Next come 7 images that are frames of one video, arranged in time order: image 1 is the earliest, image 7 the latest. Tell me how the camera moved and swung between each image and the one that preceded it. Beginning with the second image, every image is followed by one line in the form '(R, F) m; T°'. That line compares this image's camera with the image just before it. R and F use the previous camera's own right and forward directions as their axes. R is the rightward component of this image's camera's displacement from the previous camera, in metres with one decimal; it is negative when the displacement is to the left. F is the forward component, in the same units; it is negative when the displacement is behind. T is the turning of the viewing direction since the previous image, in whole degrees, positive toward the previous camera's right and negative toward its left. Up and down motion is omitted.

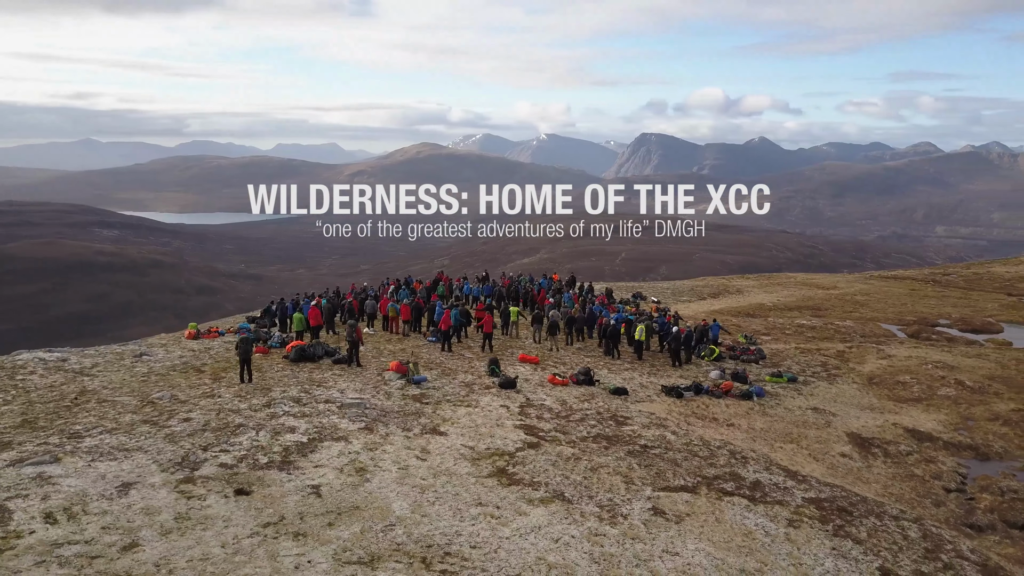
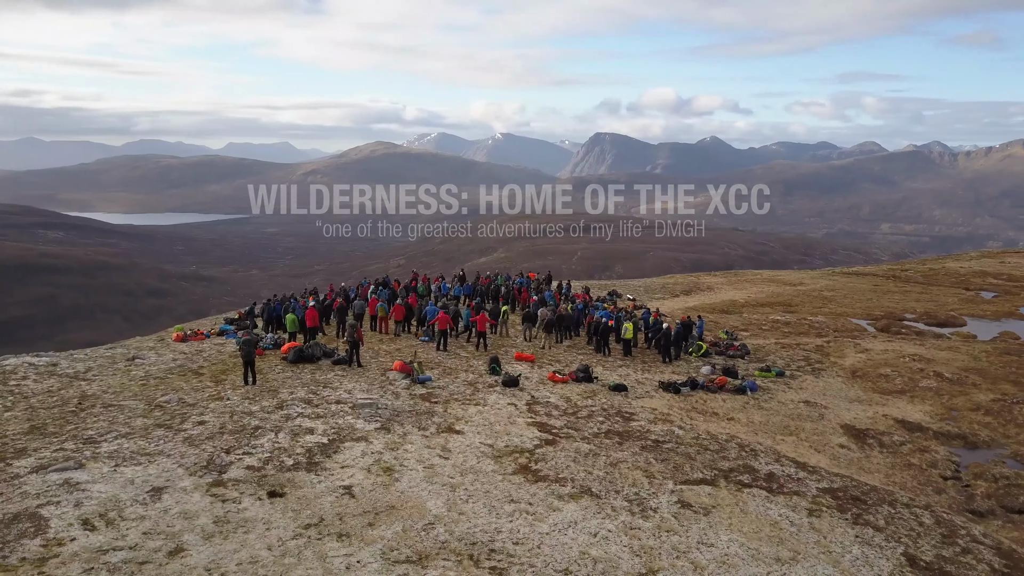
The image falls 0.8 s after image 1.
(-1.6, -0.1) m; +3°
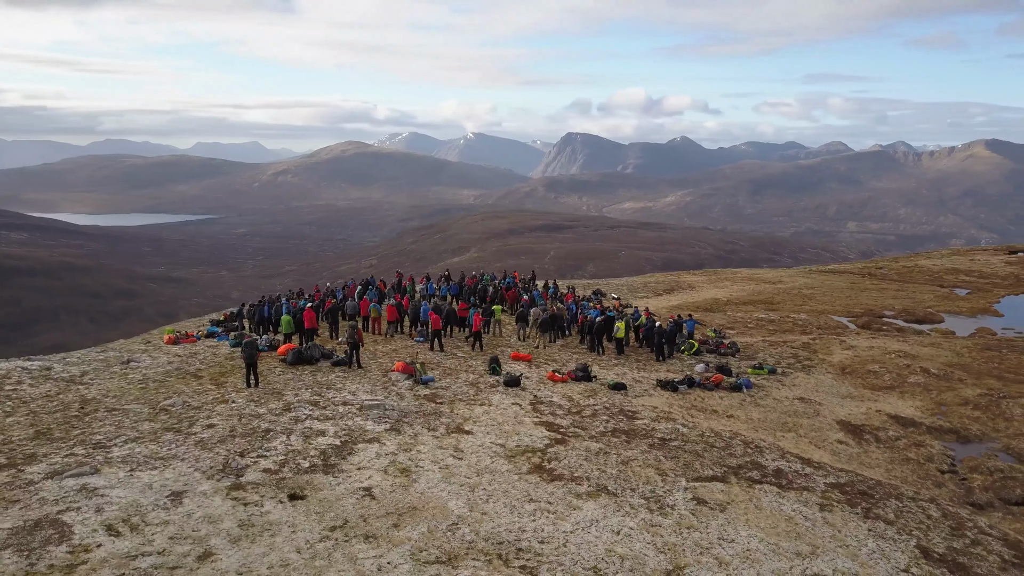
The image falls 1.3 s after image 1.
(-1.0, 0.0) m; +2°
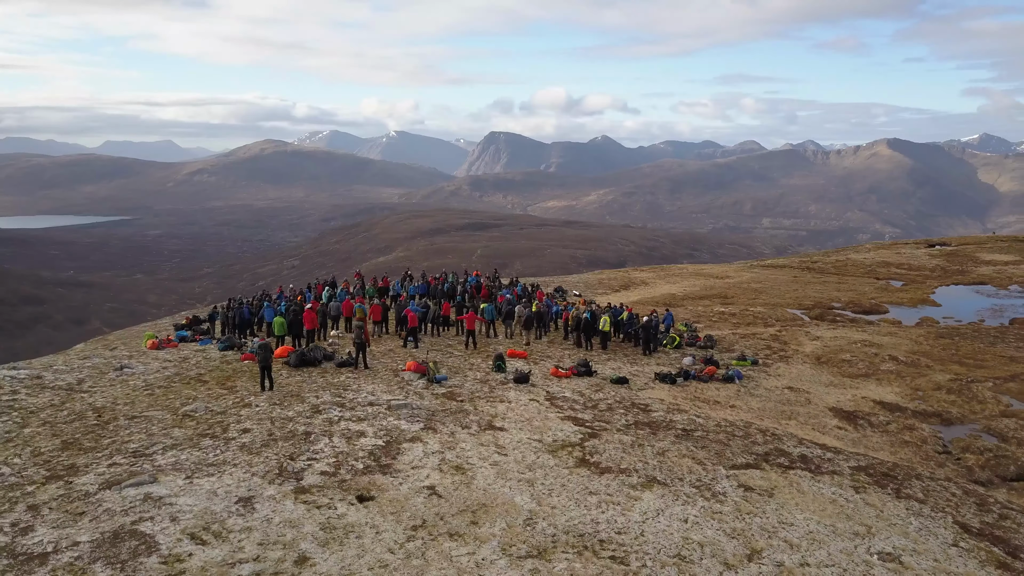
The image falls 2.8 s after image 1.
(-2.9, 0.0) m; +5°
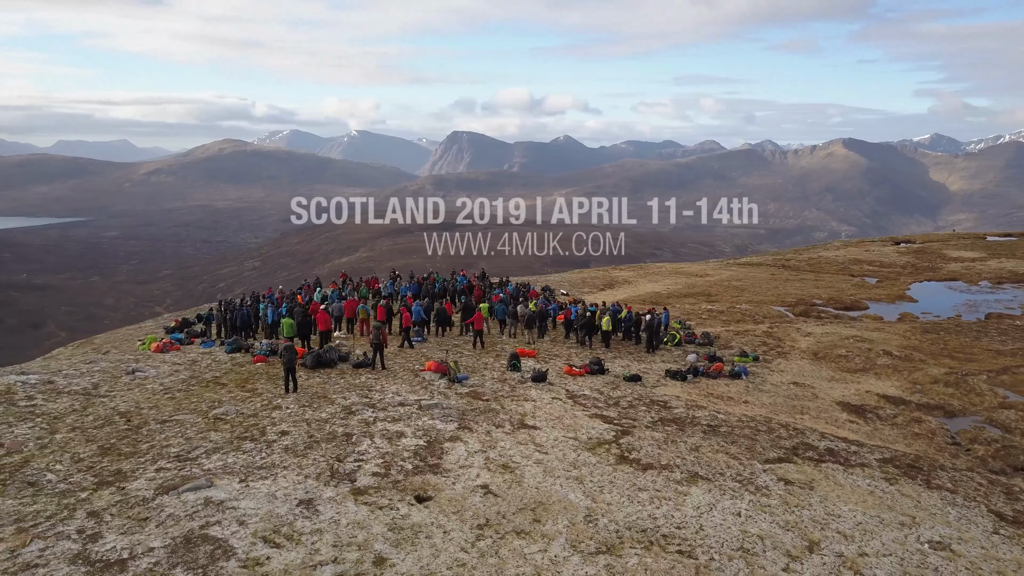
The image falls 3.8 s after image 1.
(-1.9, 0.0) m; +3°
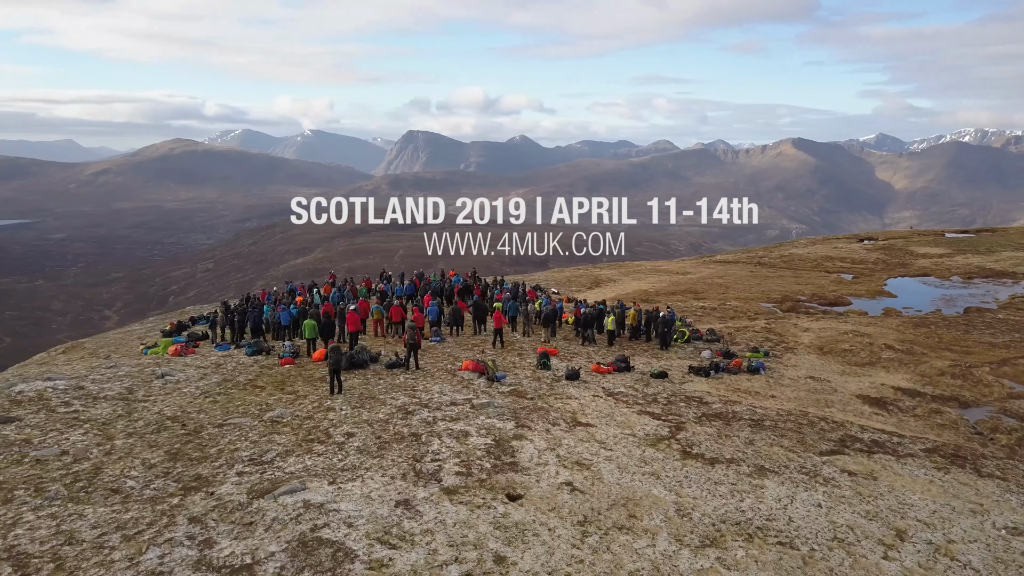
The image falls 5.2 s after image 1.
(-2.7, 0.0) m; +3°
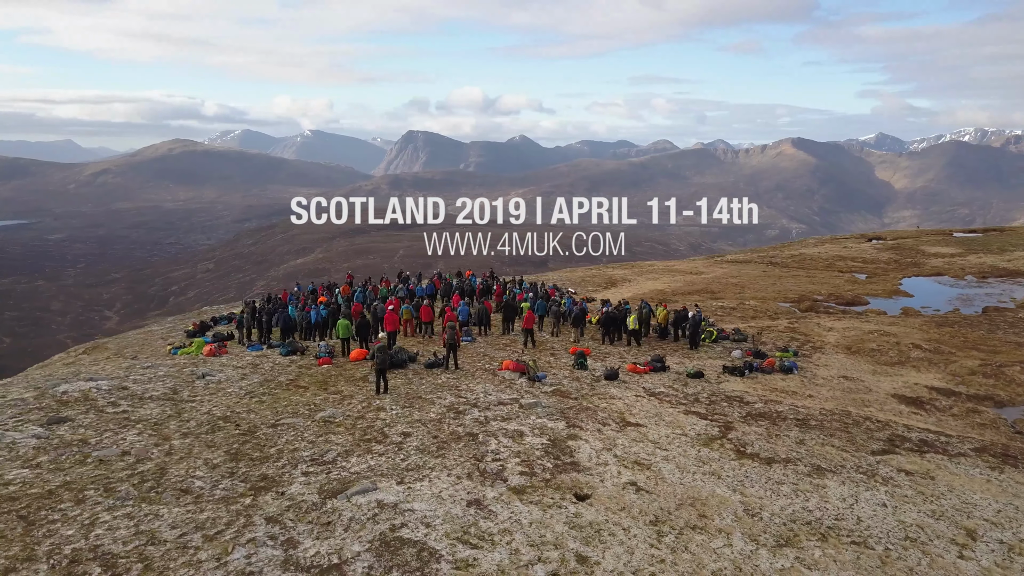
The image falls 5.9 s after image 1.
(-1.4, 0.0) m; 0°
